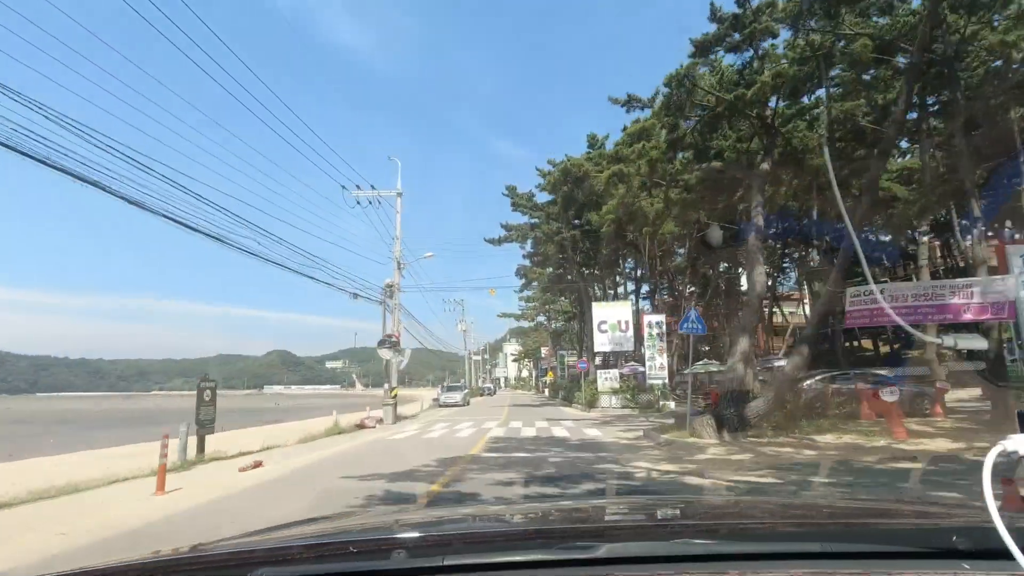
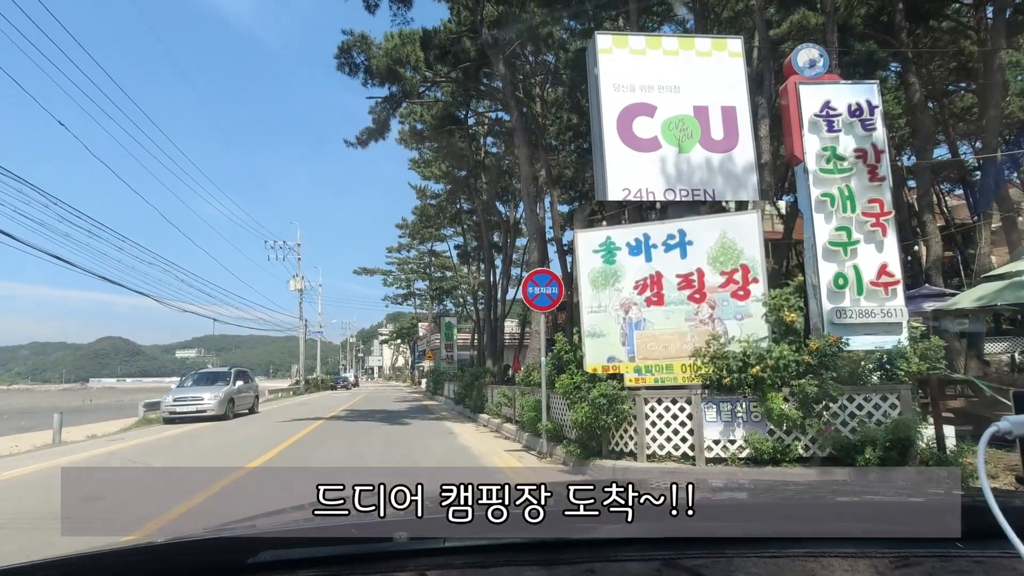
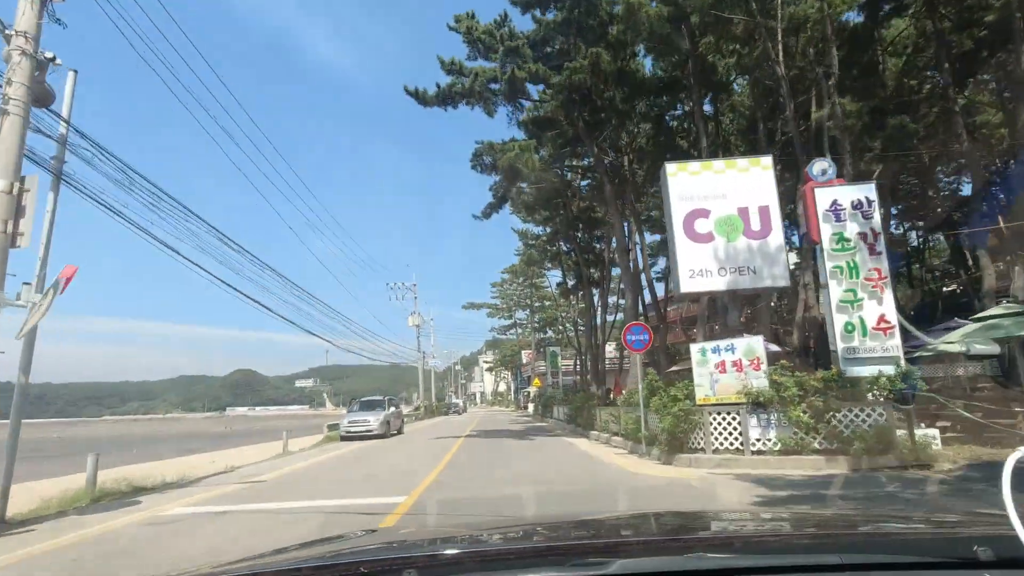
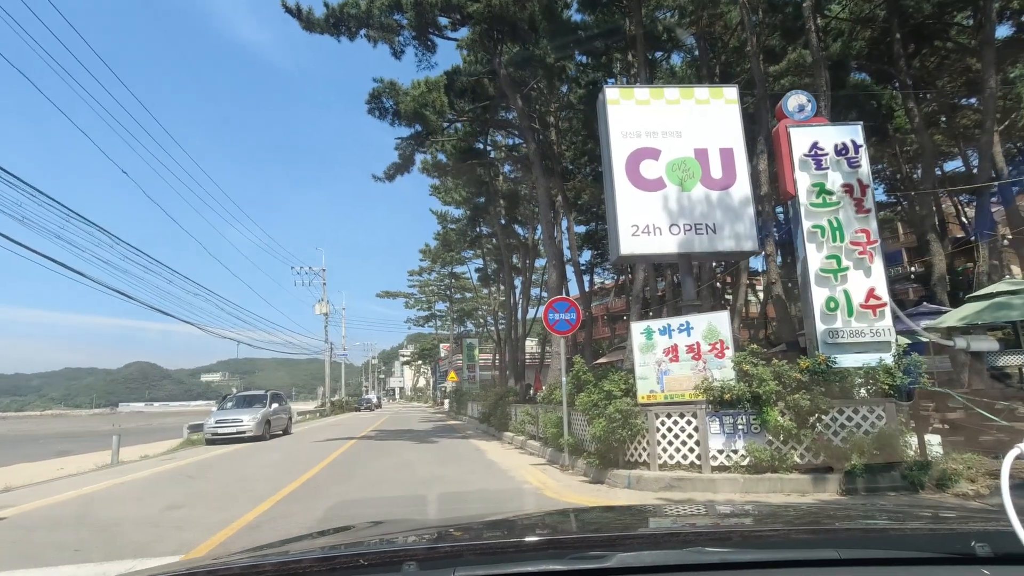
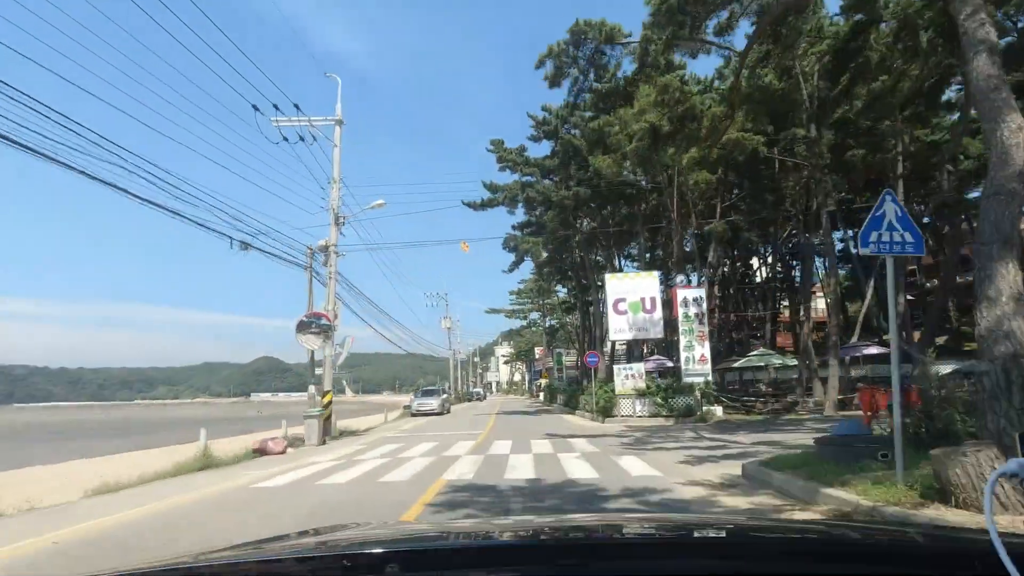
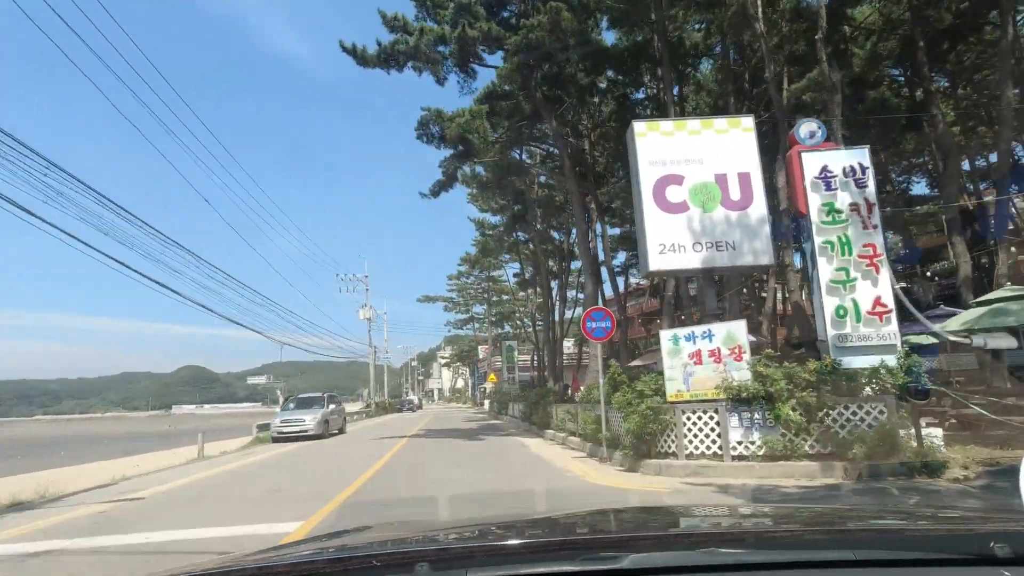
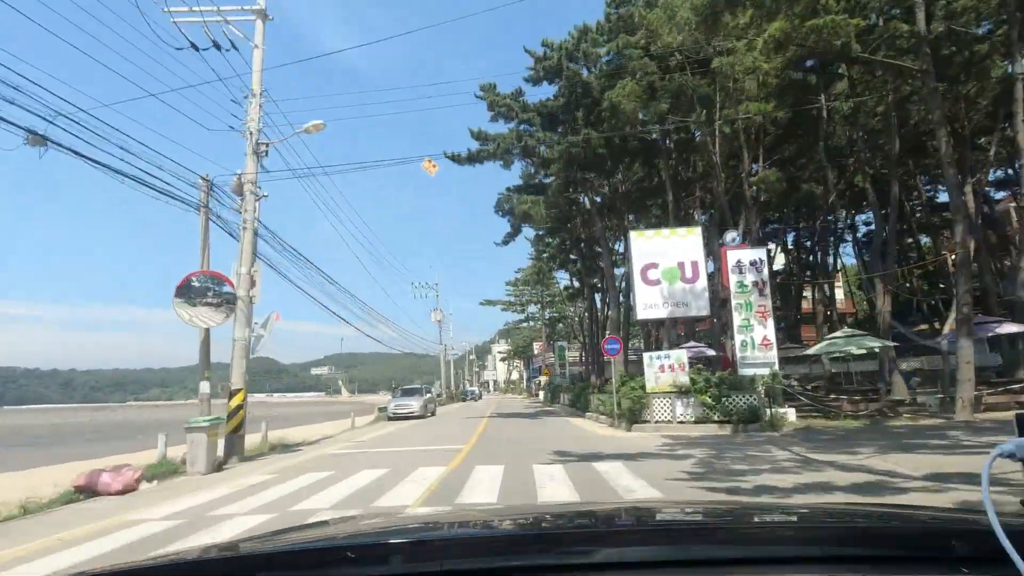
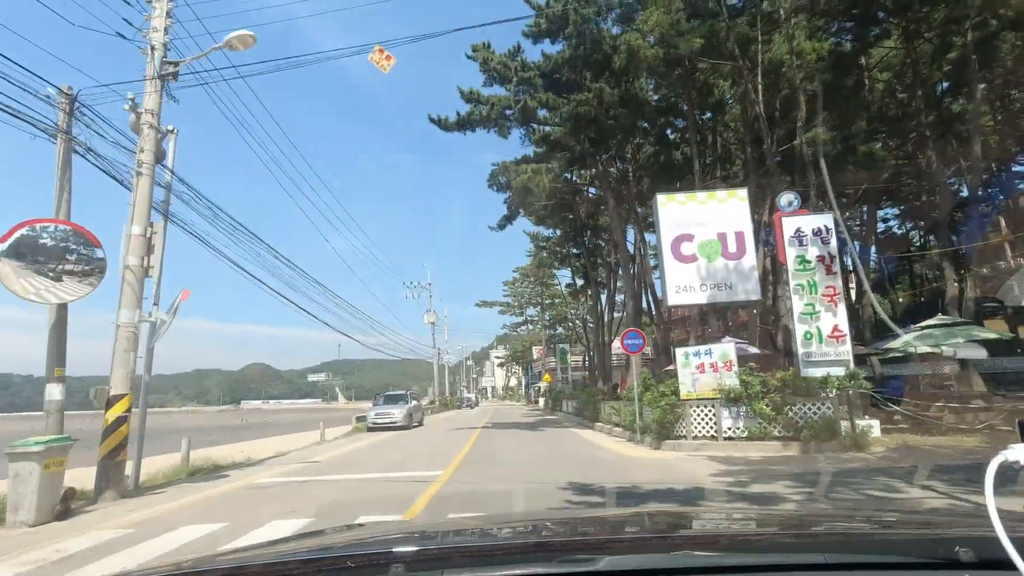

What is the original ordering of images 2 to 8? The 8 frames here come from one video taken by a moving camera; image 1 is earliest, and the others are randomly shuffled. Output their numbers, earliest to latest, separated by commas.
5, 7, 8, 3, 6, 4, 2
